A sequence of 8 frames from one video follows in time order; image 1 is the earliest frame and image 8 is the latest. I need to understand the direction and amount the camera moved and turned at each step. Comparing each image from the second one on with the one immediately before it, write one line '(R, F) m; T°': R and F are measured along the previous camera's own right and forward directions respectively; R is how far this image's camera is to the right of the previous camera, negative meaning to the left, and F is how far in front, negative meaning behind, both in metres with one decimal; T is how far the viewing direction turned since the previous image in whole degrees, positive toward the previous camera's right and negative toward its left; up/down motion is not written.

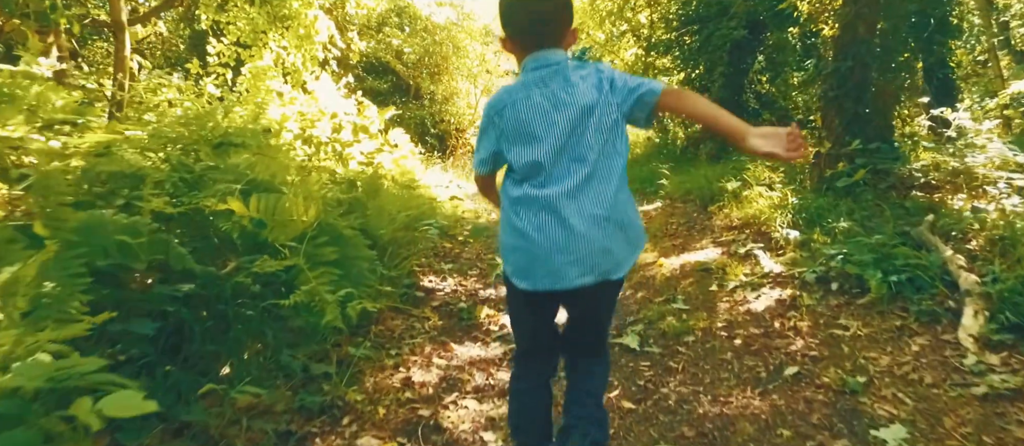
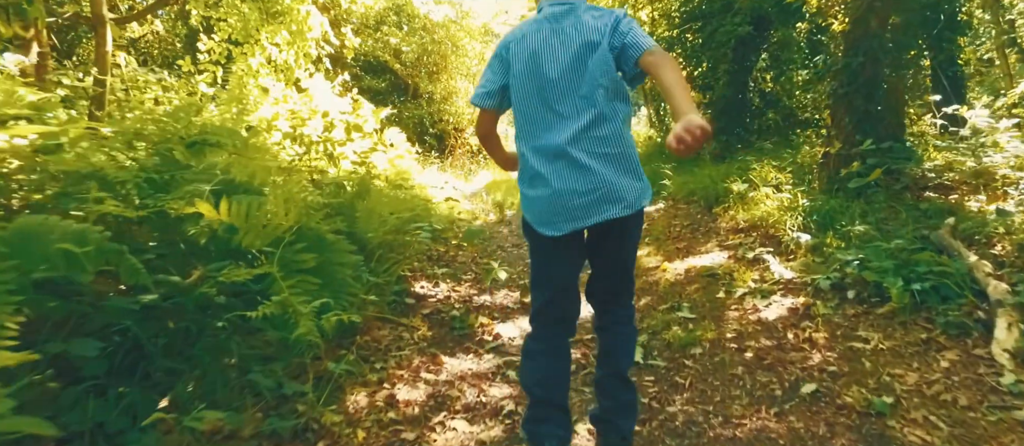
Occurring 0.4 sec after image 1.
(0.0, +0.3) m; 0°
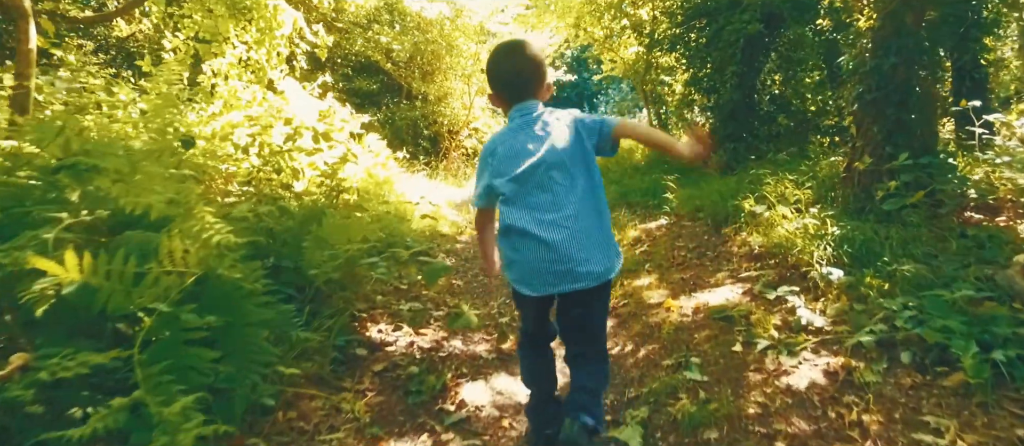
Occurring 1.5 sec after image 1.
(+0.1, +0.8) m; 0°
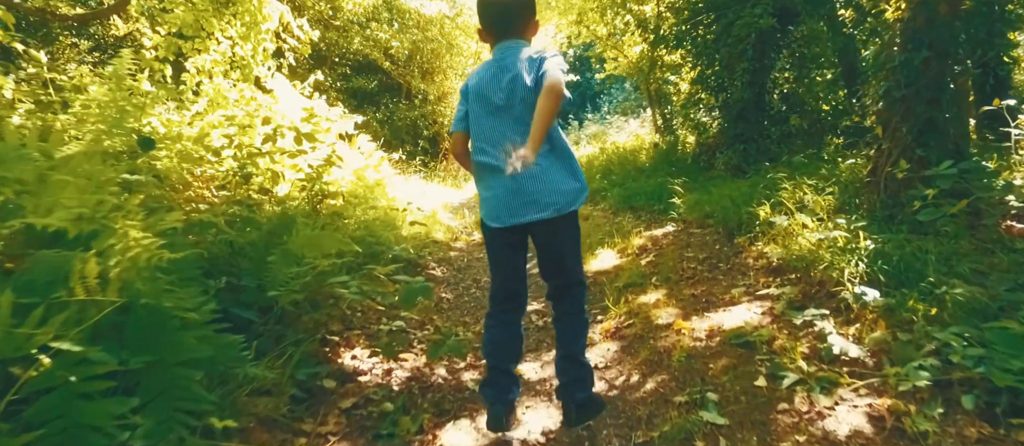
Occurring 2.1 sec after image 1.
(+0.1, +0.5) m; 0°
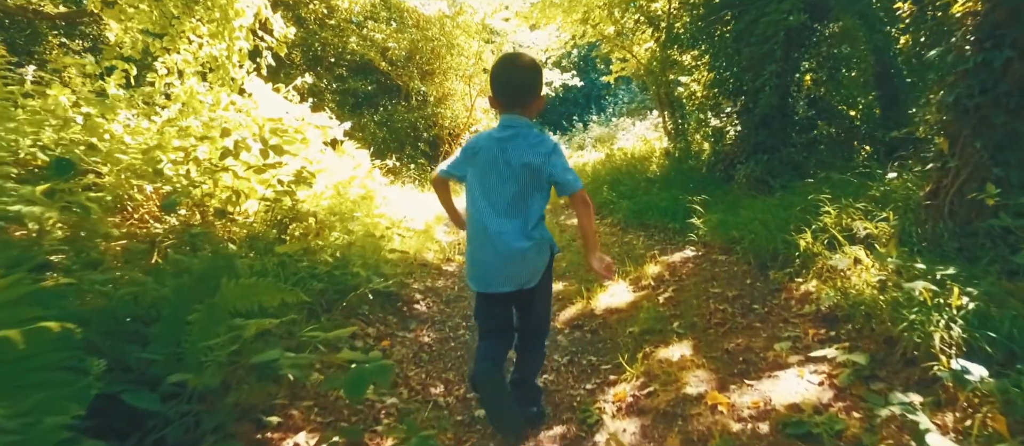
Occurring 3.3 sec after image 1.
(+0.1, +0.8) m; 0°
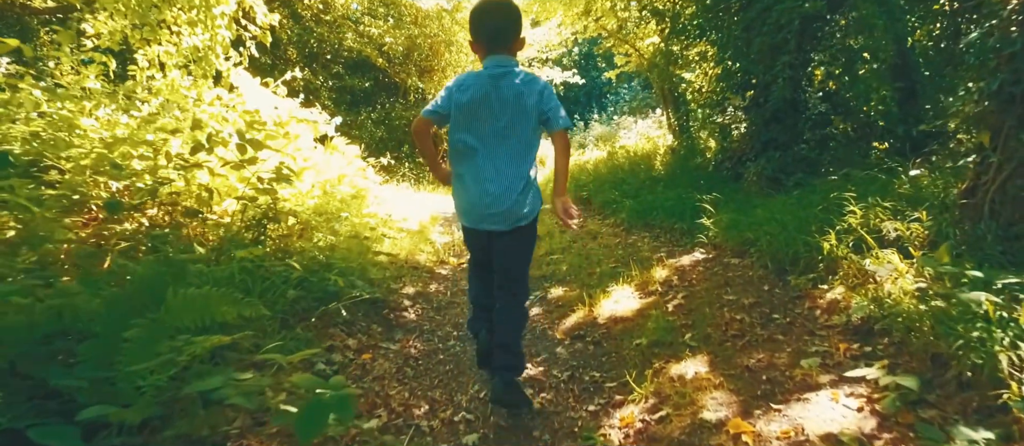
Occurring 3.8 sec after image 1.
(0.0, +0.4) m; 0°
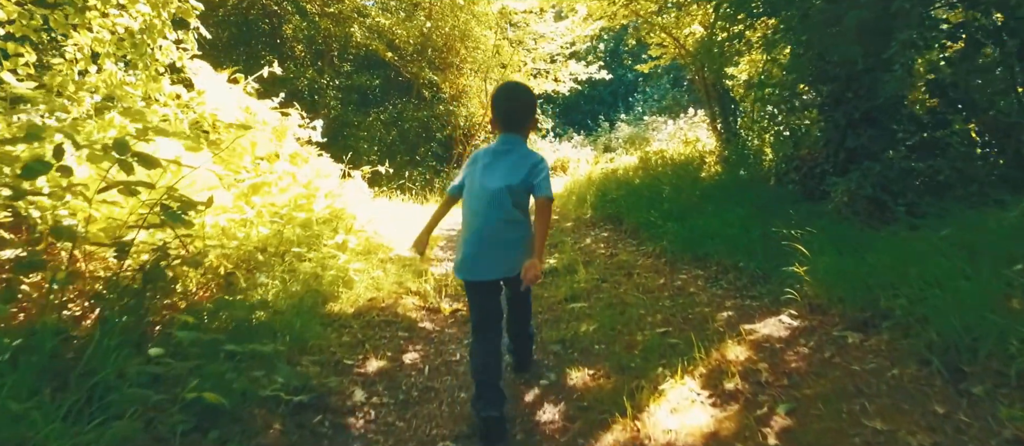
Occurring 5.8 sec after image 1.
(+0.1, +1.7) m; -2°
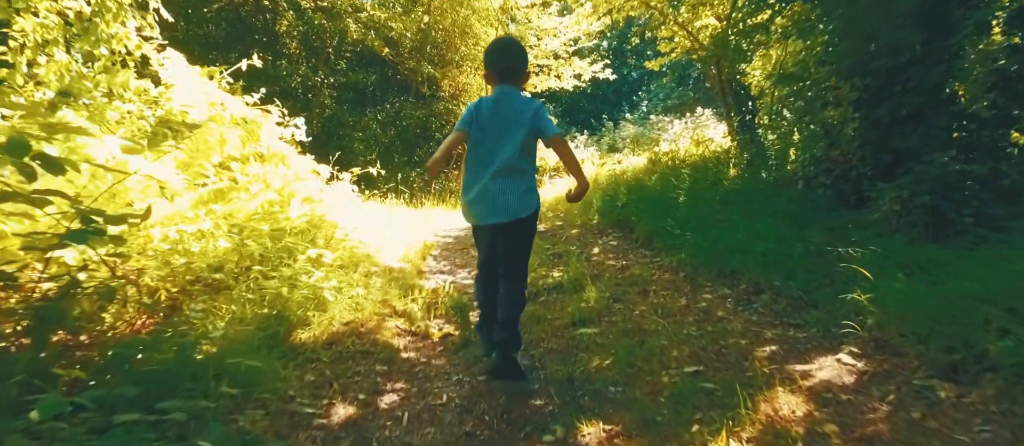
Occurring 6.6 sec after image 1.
(0.0, +0.7) m; 0°
